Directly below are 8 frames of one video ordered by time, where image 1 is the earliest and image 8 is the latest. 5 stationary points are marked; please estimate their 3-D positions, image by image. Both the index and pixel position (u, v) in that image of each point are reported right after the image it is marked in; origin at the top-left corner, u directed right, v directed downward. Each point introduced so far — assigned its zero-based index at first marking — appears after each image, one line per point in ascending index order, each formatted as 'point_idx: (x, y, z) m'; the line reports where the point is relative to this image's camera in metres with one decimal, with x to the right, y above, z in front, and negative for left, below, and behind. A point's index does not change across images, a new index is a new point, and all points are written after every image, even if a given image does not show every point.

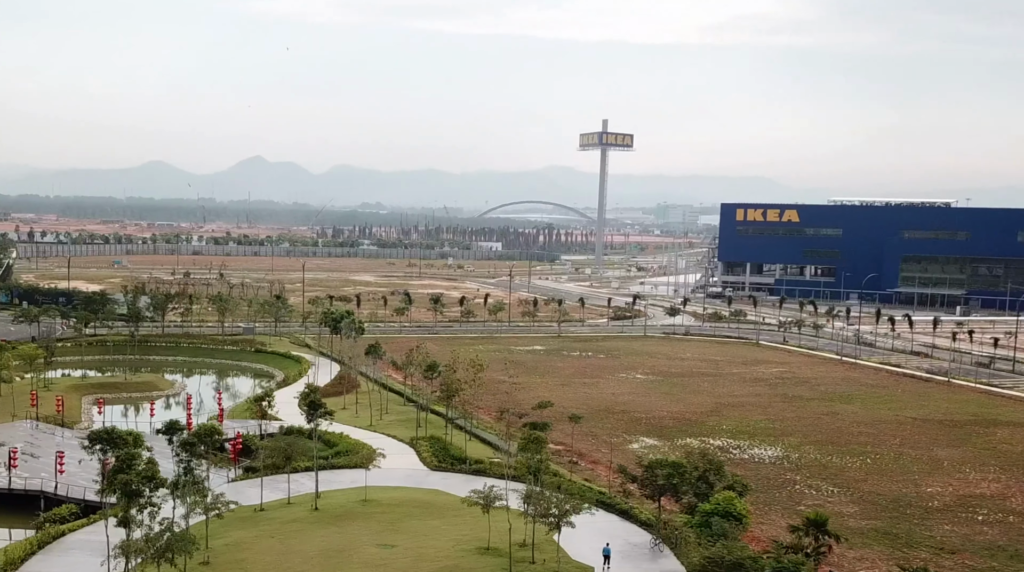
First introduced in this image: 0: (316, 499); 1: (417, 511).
0: (-3.0, -3.5, +16.7) m
1: (-1.4, -3.5, +16.2) m
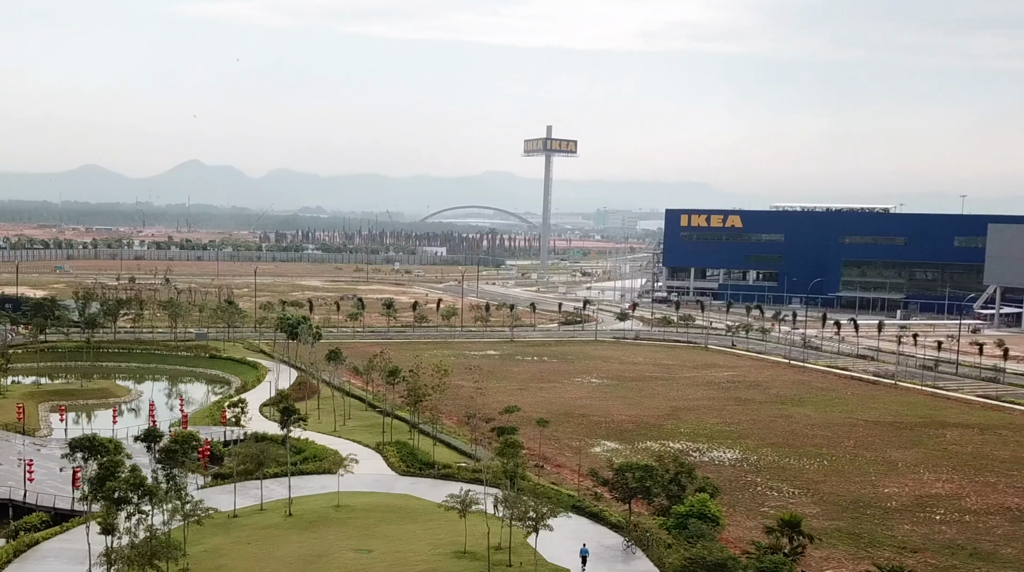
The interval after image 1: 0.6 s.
0: (-3.5, -3.5, +16.6) m
1: (-1.9, -3.6, +16.1) m
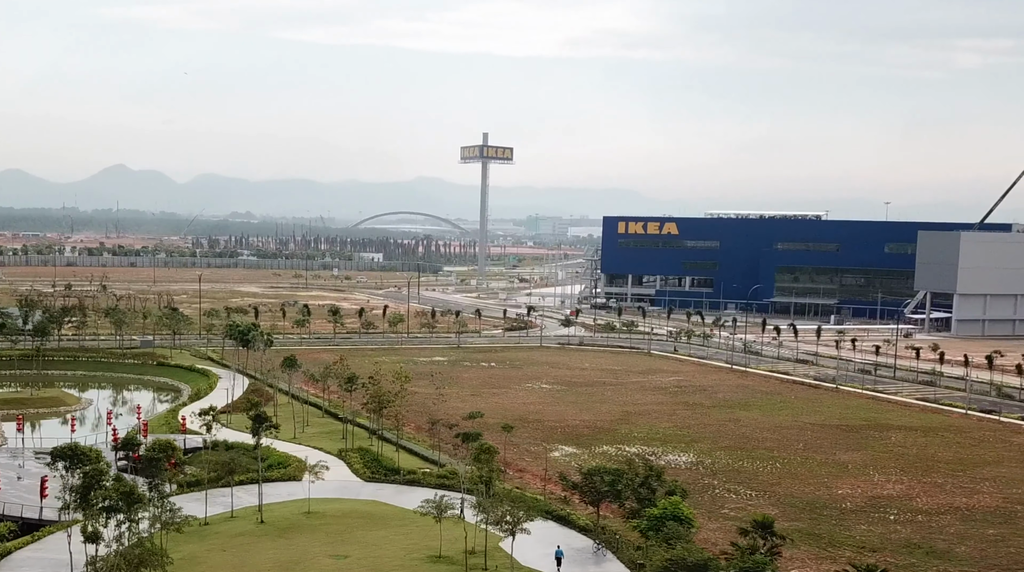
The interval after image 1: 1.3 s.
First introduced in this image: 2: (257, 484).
0: (-4.0, -3.6, +16.5) m
1: (-2.3, -3.7, +16.1) m
2: (-4.4, -3.4, +17.7) m
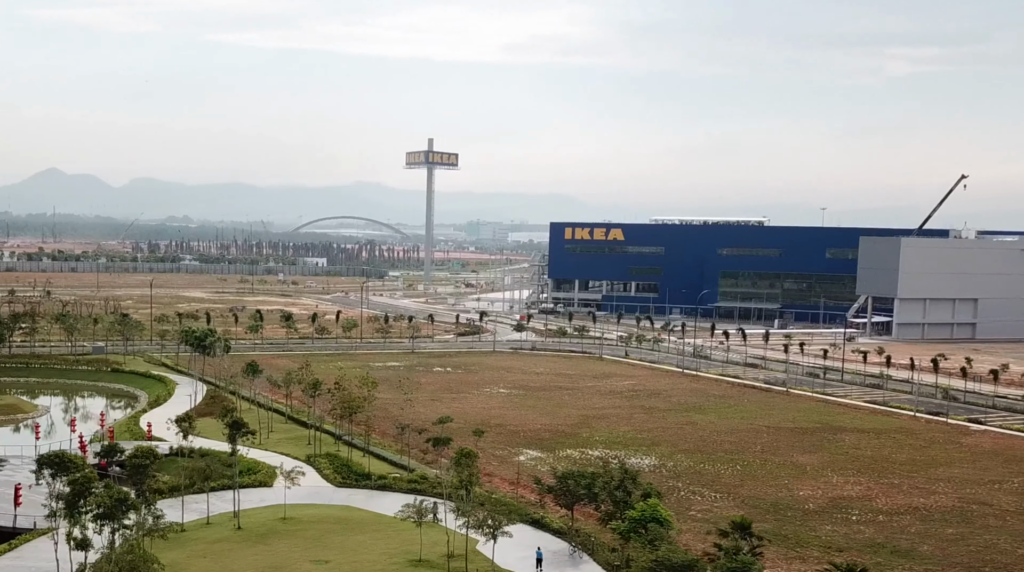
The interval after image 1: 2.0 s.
0: (-4.4, -3.7, +16.4) m
1: (-2.7, -3.8, +16.0) m
2: (-4.9, -3.5, +17.6) m
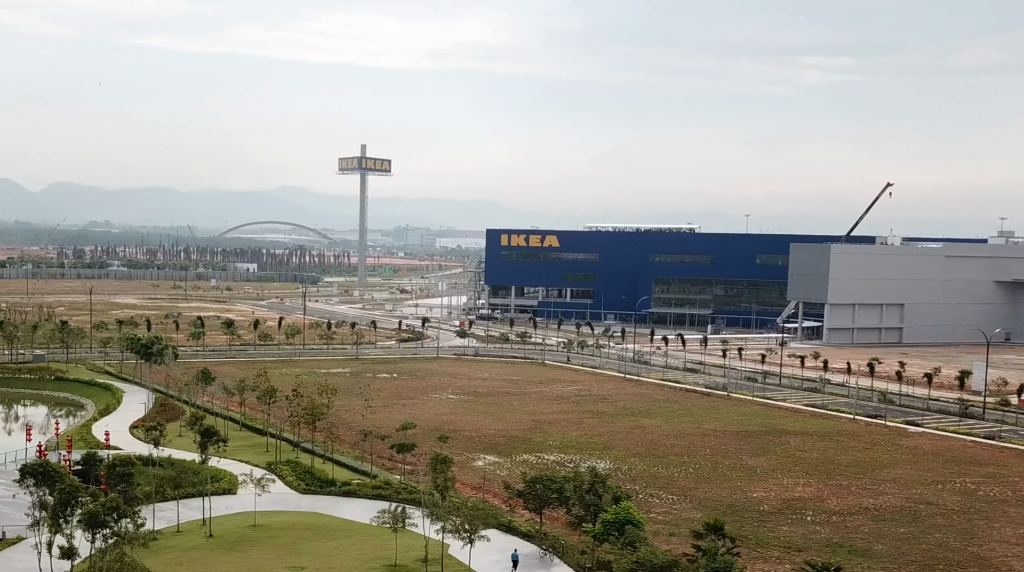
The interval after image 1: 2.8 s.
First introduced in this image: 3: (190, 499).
0: (-4.9, -3.8, +16.2) m
1: (-3.2, -3.9, +16.0) m
2: (-5.4, -3.6, +17.4) m
3: (-5.8, -3.9, +18.7) m
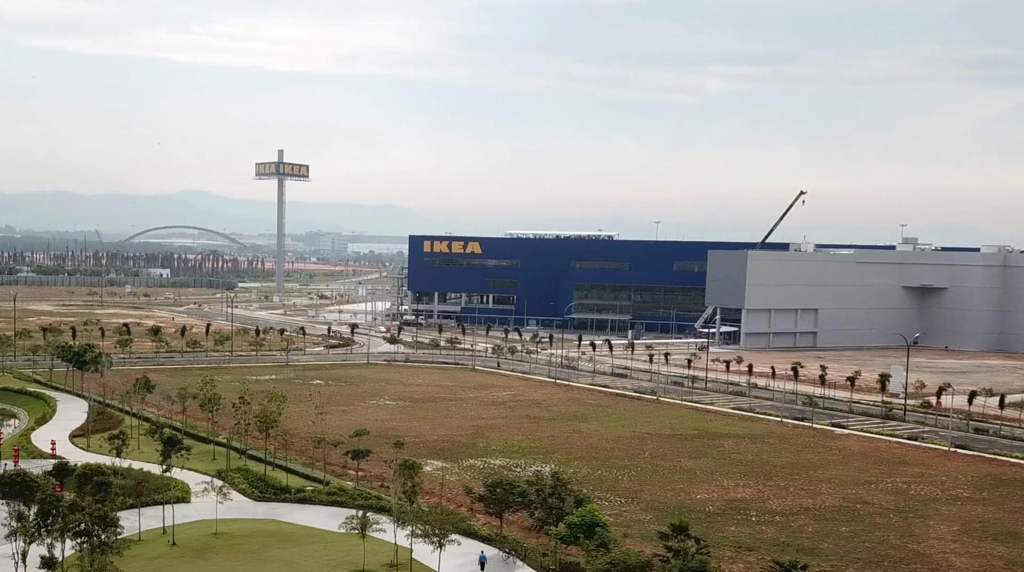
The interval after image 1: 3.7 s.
0: (-5.5, -3.9, +16.0) m
1: (-3.8, -4.0, +15.9) m
2: (-6.1, -3.7, +17.2) m
3: (-6.6, -4.0, +18.4) m
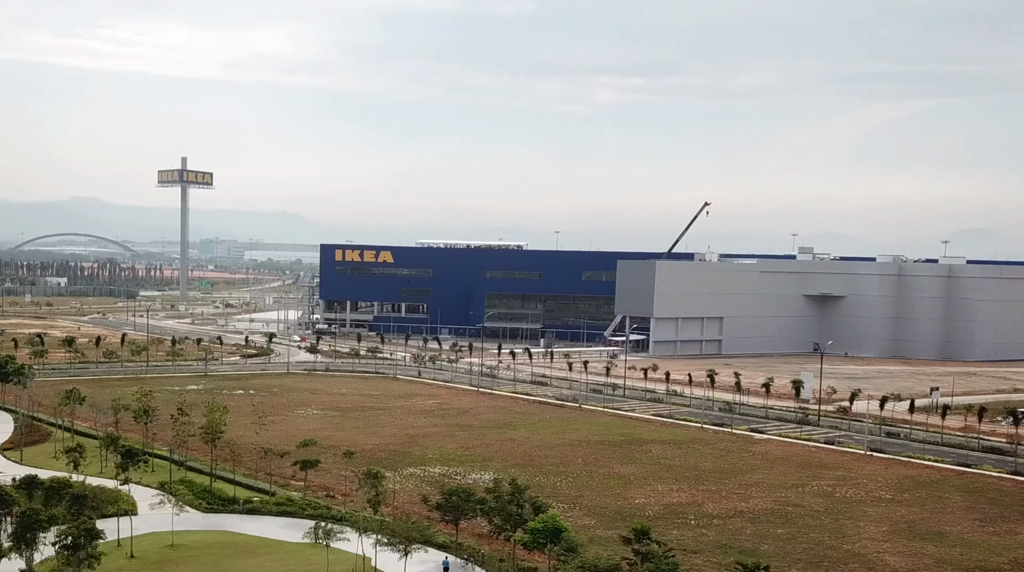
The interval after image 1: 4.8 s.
0: (-6.1, -4.1, +15.8) m
1: (-4.4, -4.1, +15.8) m
2: (-6.8, -3.9, +16.9) m
3: (-7.4, -4.2, +18.1) m
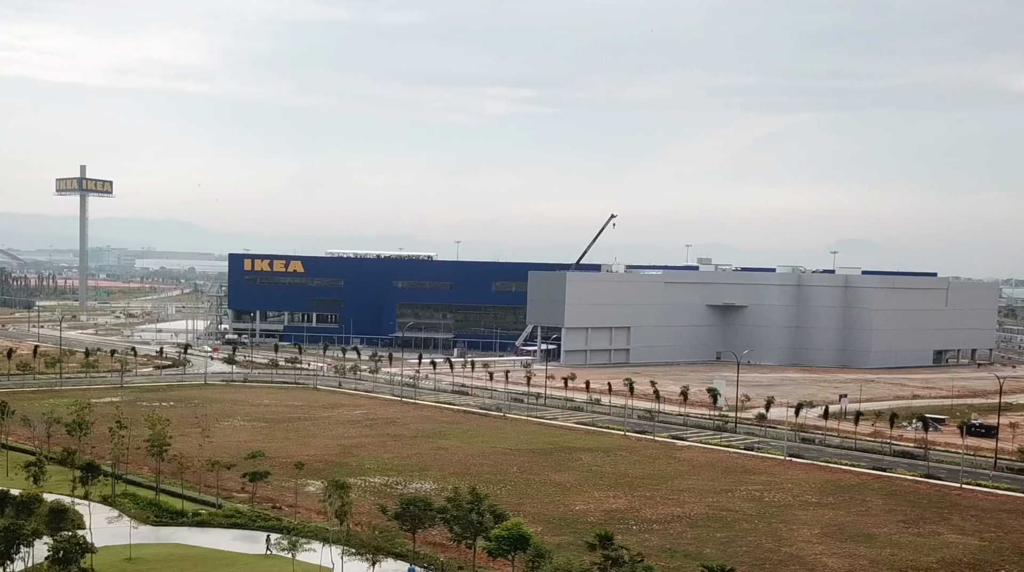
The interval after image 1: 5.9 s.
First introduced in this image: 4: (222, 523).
0: (-6.7, -4.2, +15.6) m
1: (-5.0, -4.3, +15.7) m
2: (-7.5, -4.1, +16.7) m
3: (-8.2, -4.4, +17.8) m
4: (-5.6, -4.7, +20.0) m
